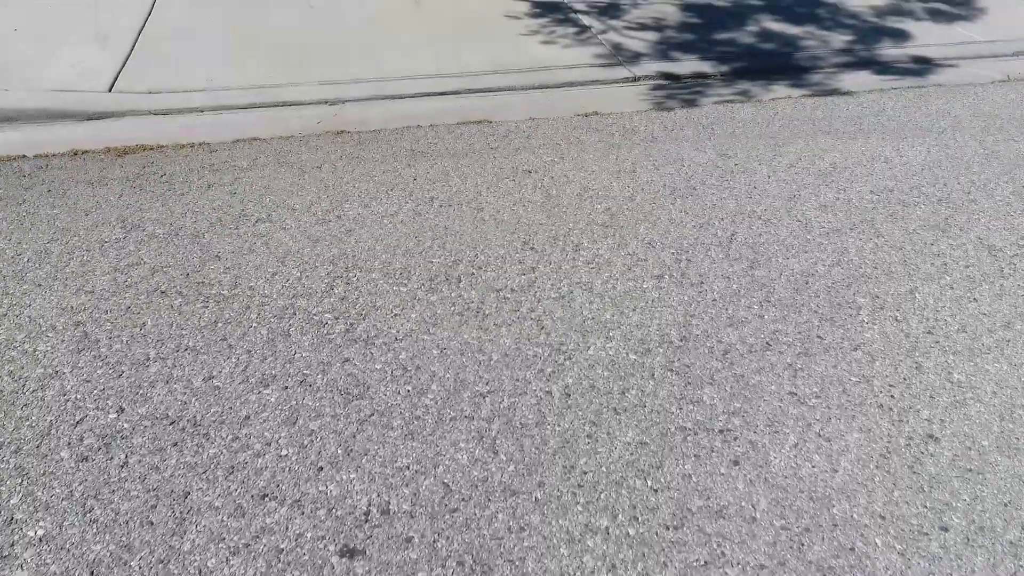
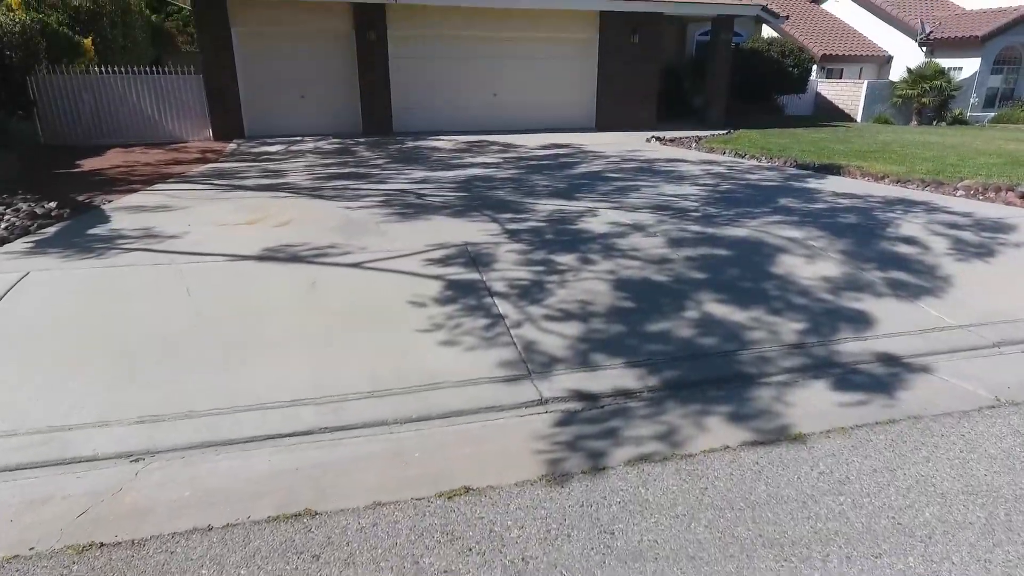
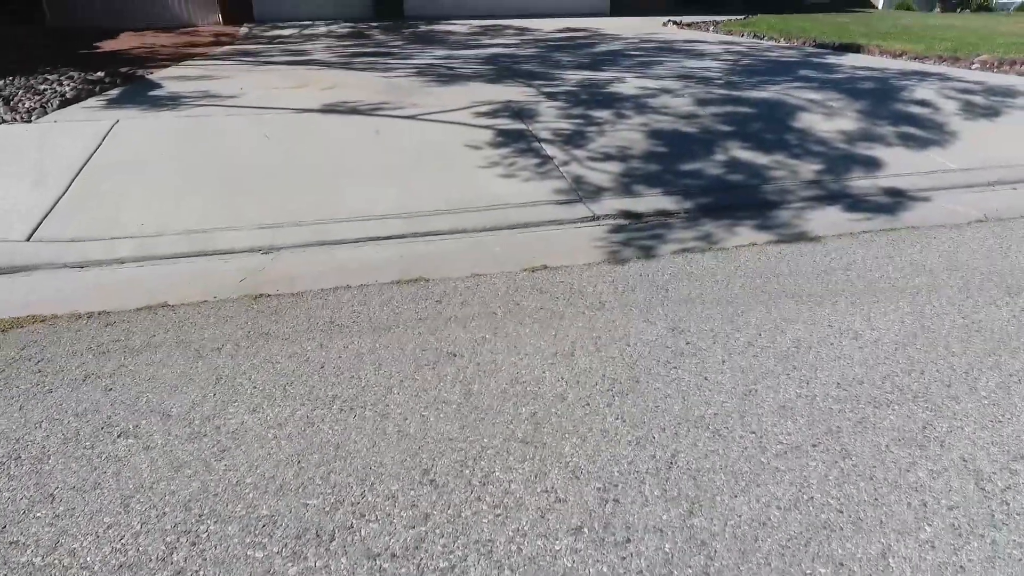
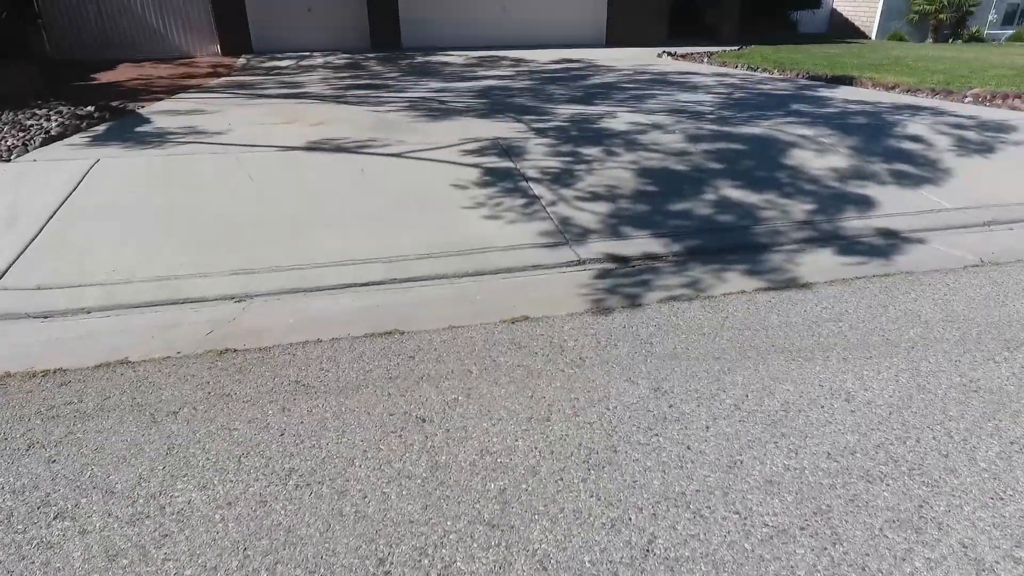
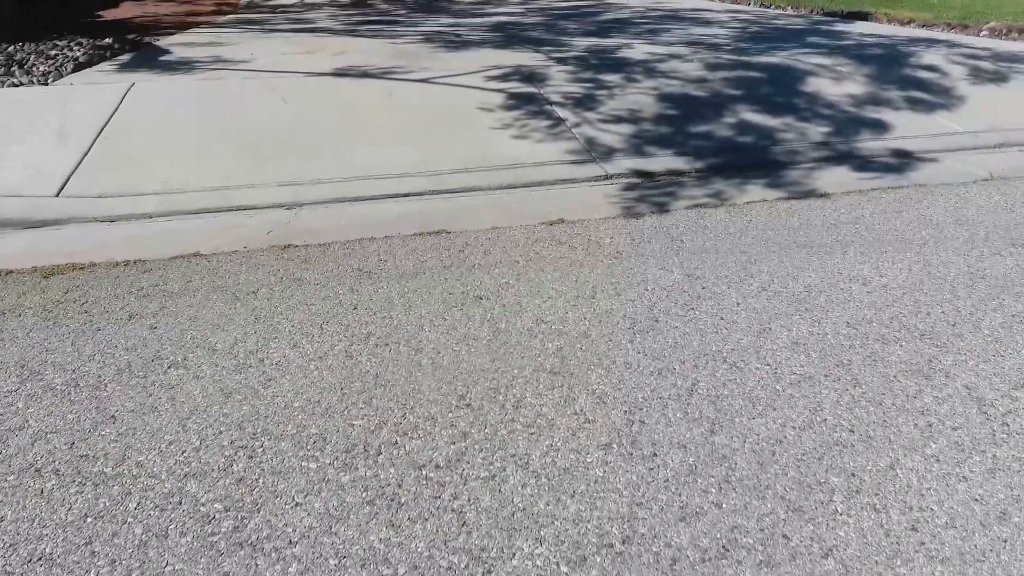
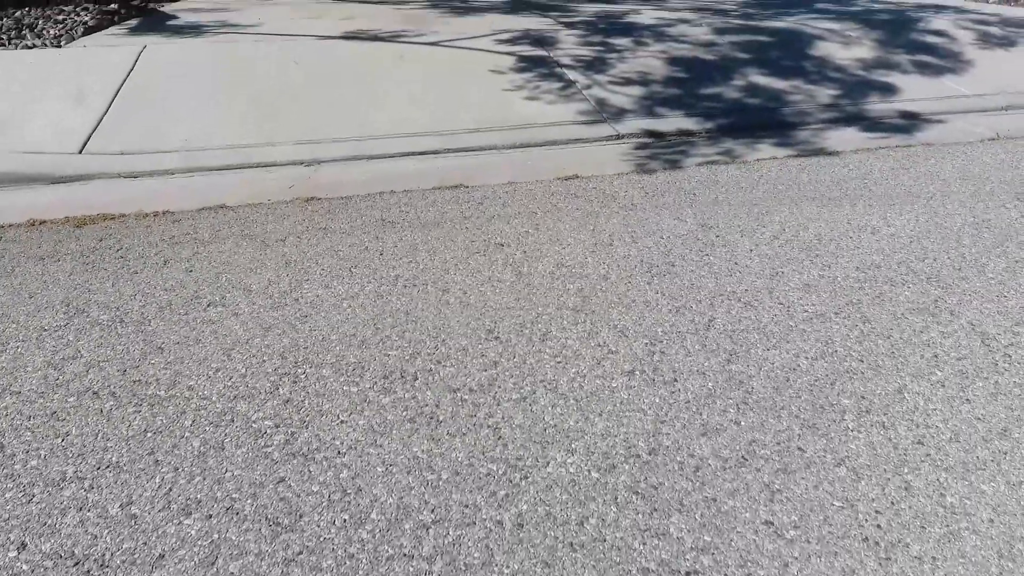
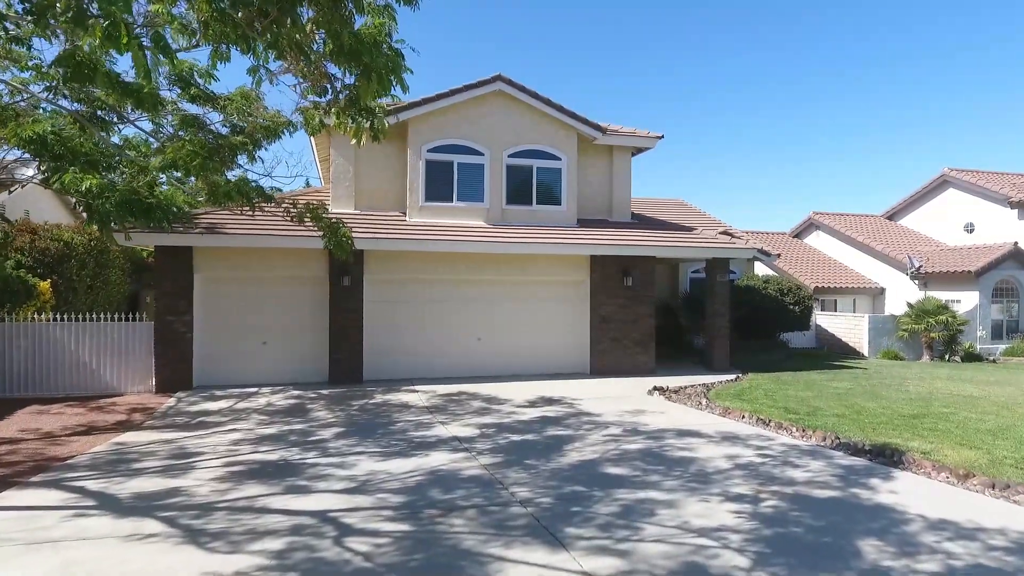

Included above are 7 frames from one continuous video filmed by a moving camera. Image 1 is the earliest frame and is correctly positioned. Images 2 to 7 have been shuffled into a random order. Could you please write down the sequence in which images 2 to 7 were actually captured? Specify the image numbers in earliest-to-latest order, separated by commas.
6, 5, 3, 4, 2, 7
